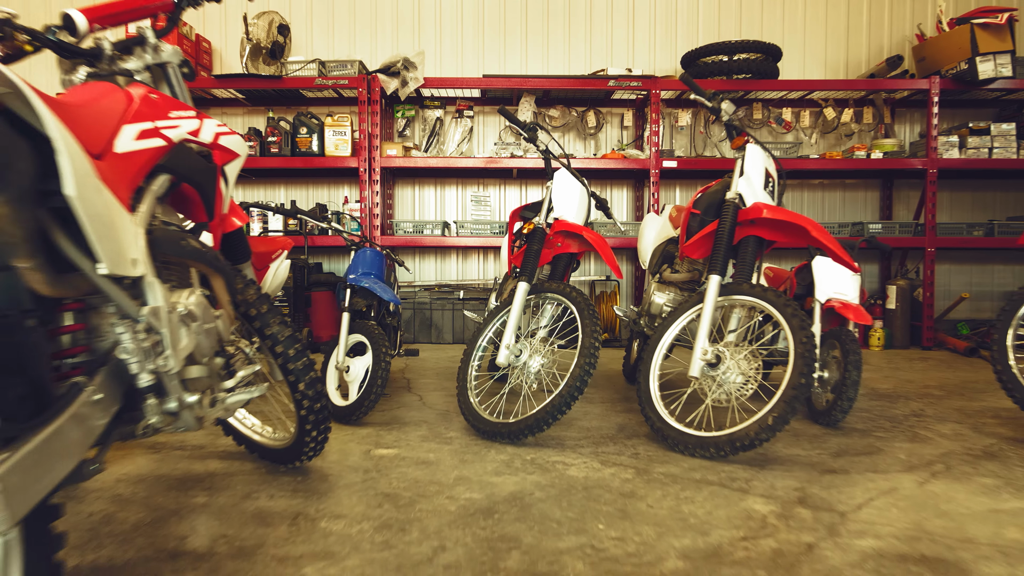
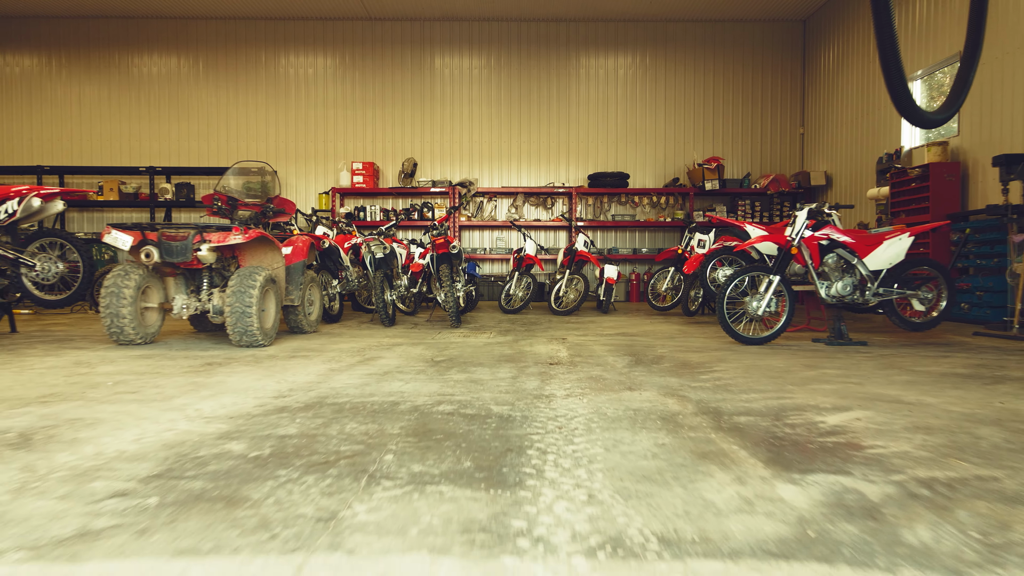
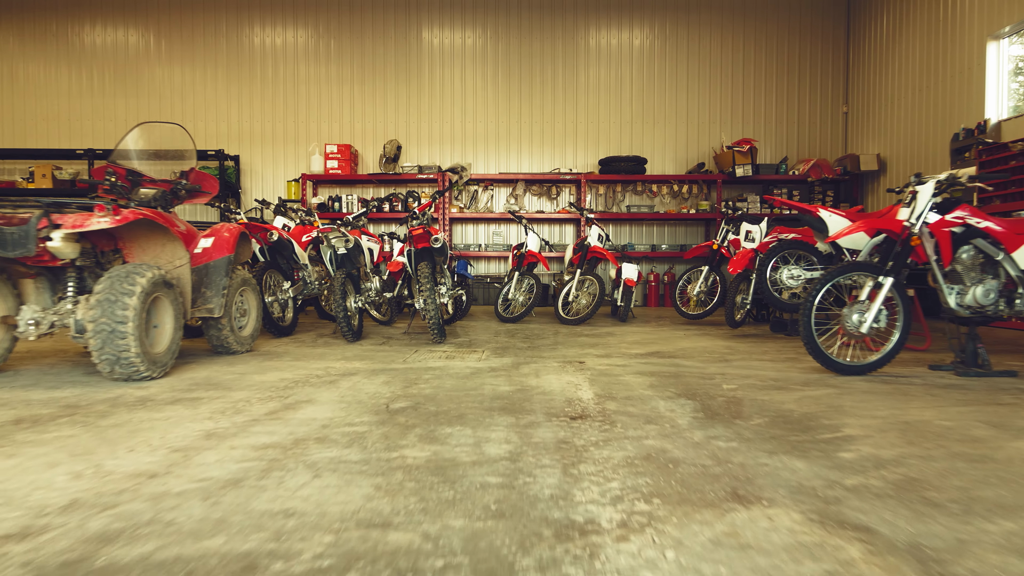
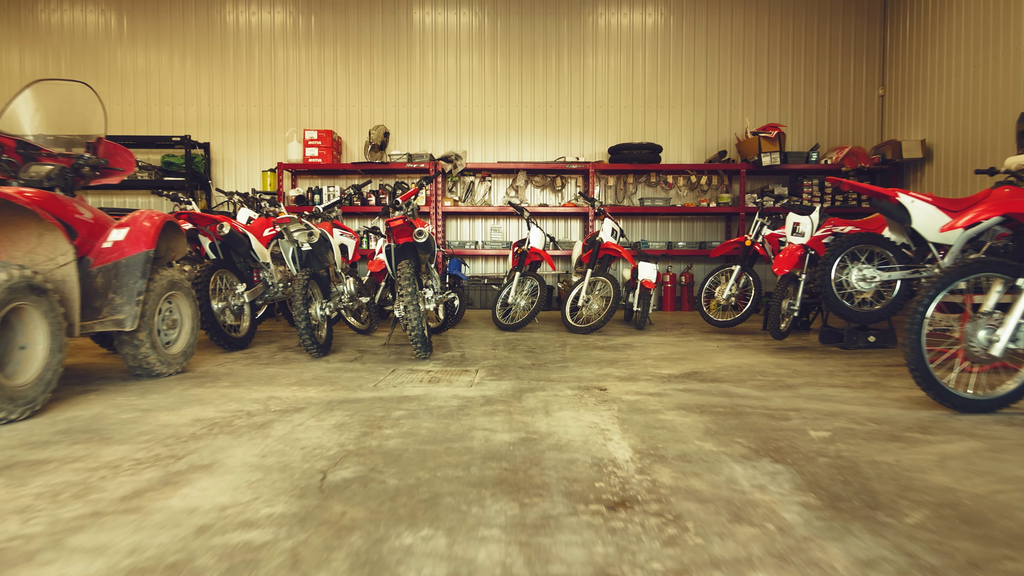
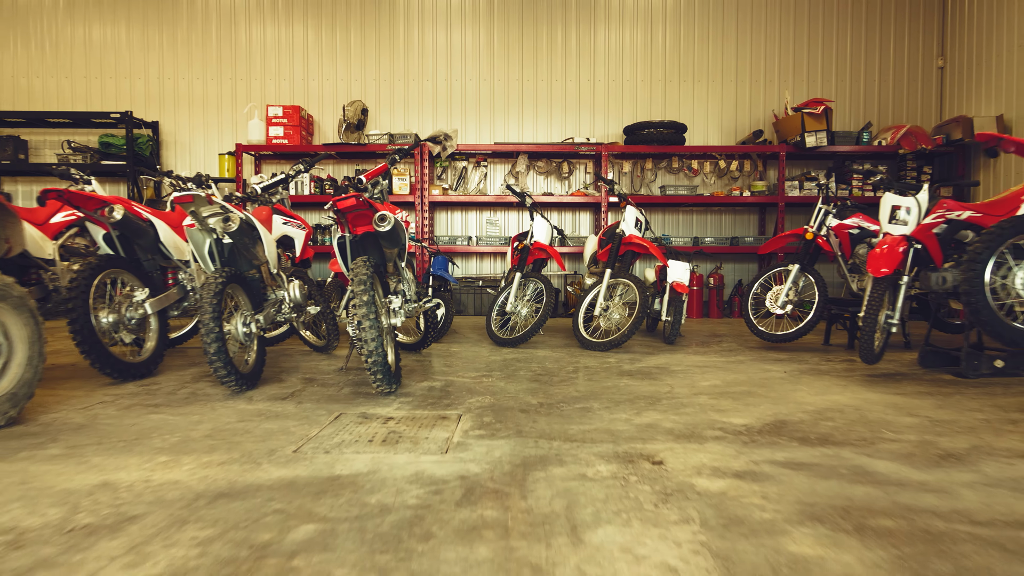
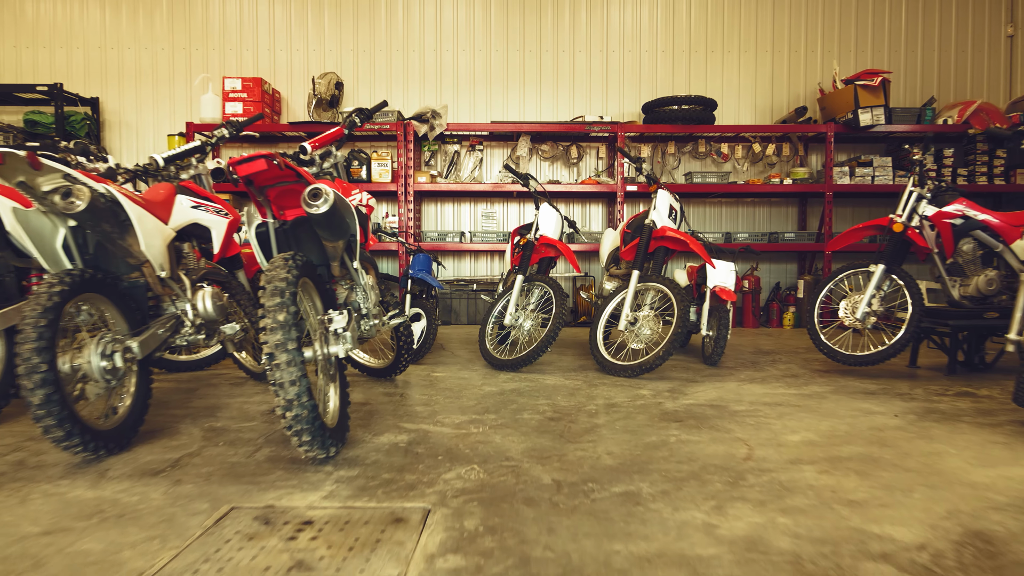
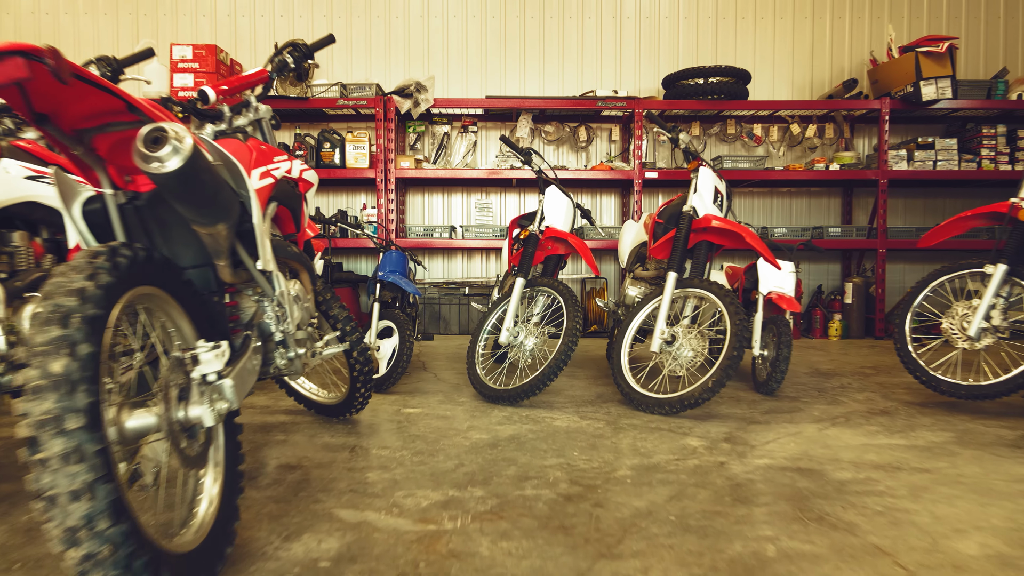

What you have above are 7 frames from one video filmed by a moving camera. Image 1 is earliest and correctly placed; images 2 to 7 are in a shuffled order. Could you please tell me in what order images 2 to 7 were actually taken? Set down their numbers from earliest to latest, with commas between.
7, 6, 5, 4, 3, 2
